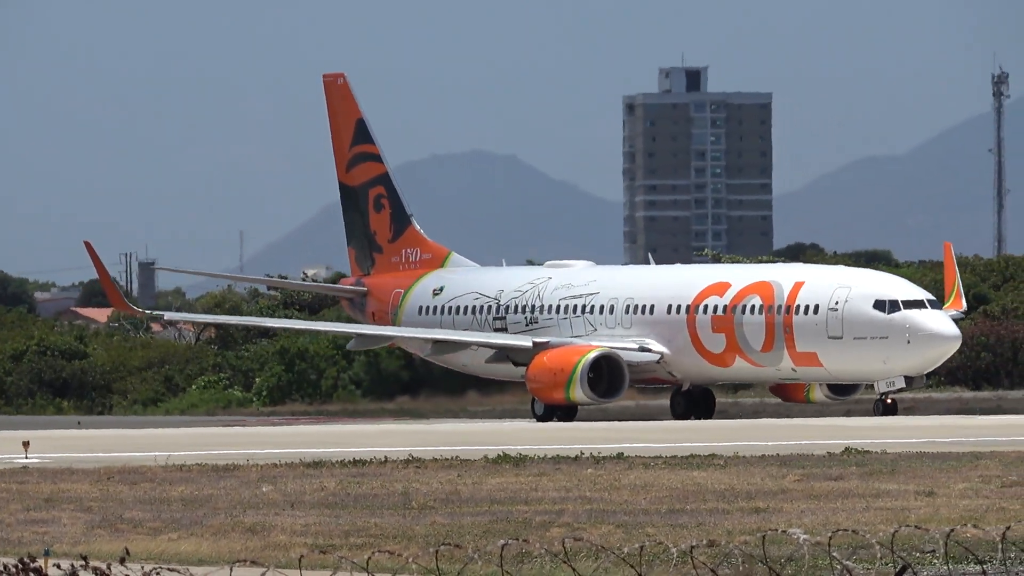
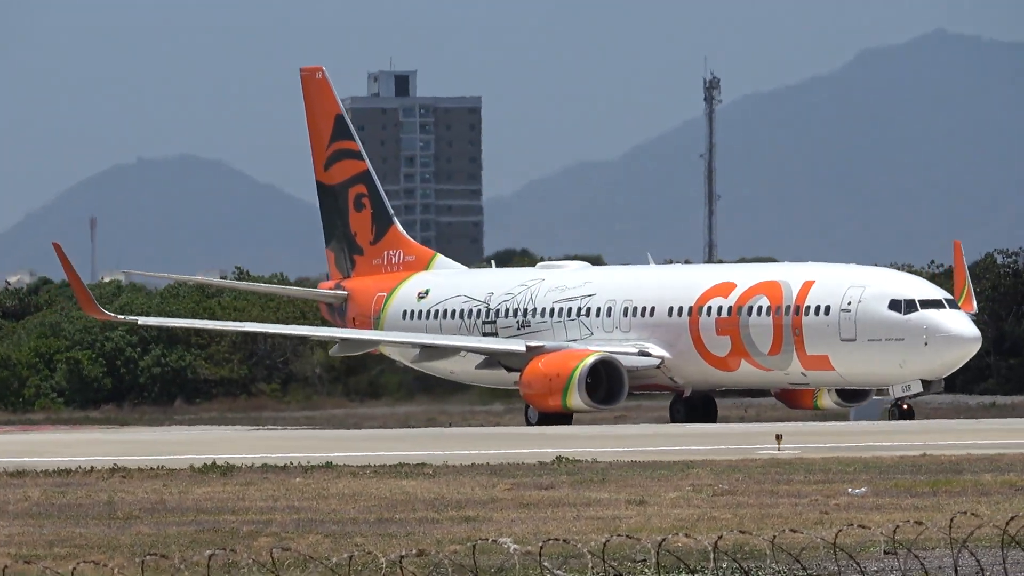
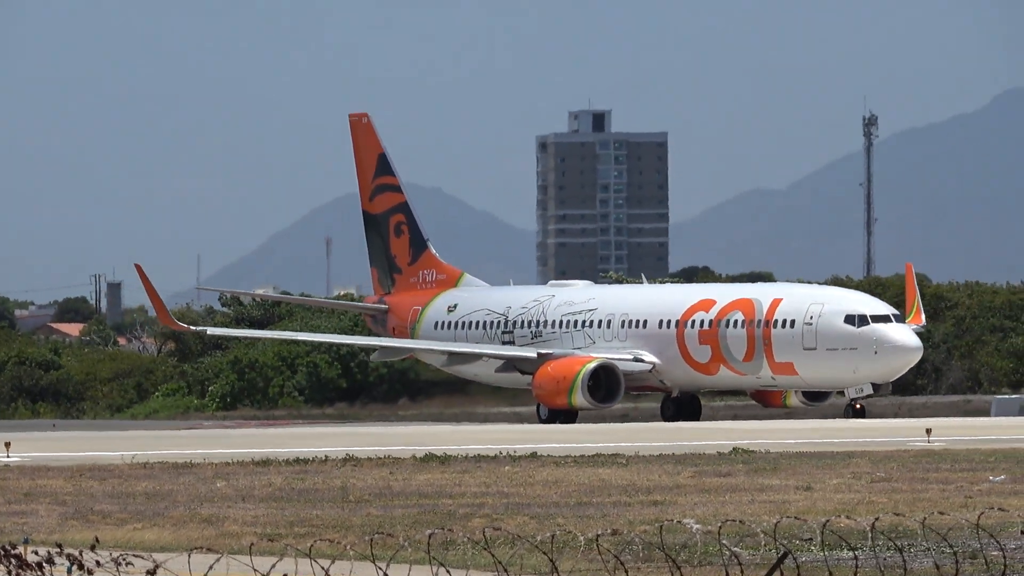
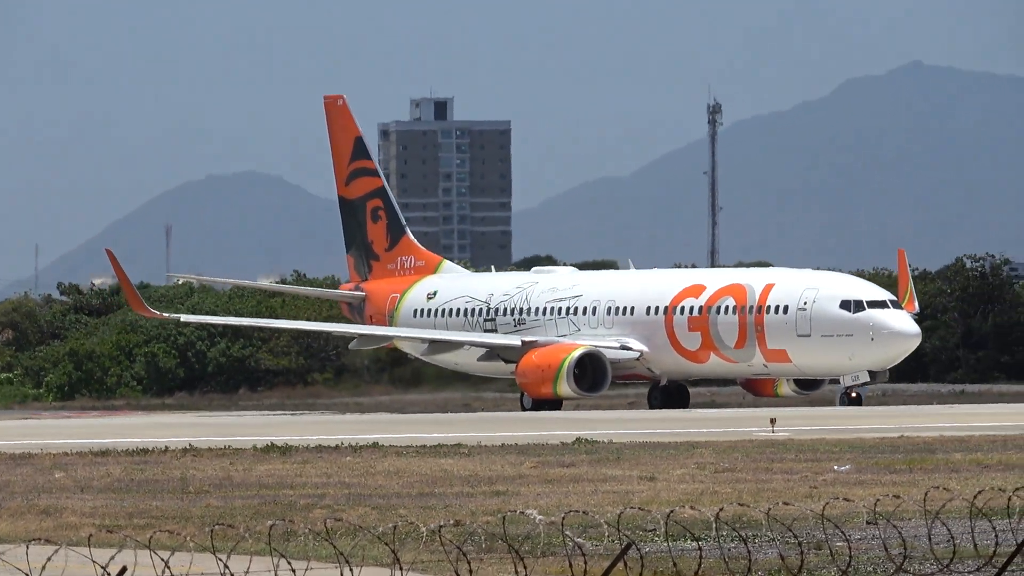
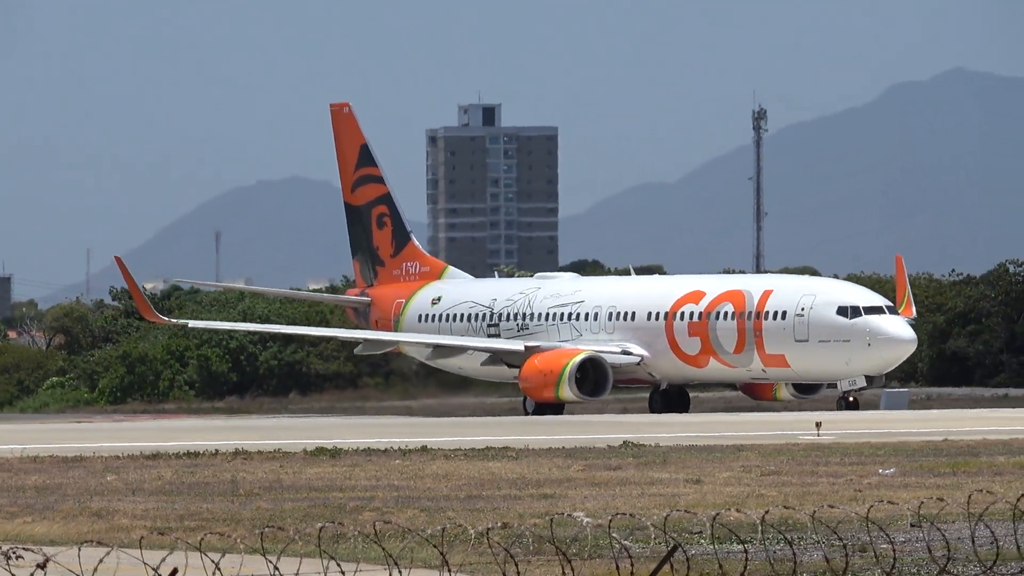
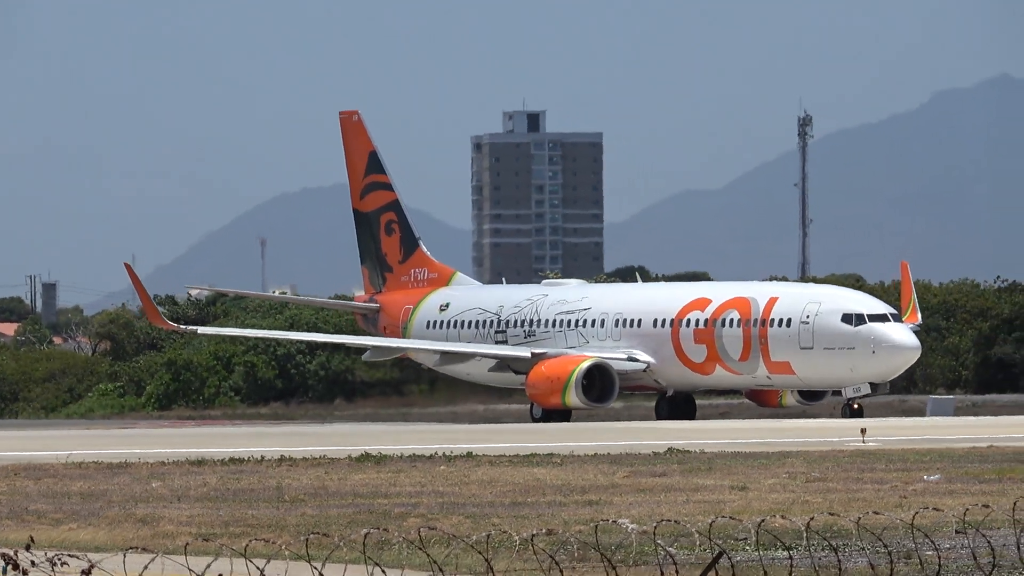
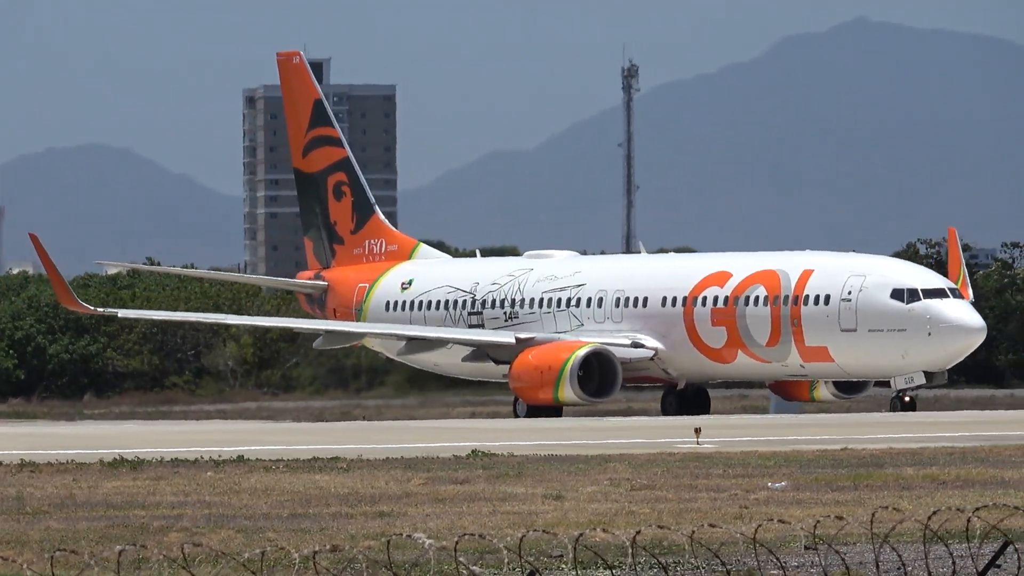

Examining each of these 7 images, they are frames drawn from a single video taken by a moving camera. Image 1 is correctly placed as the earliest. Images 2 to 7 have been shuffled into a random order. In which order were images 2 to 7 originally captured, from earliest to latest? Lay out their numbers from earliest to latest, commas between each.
3, 6, 5, 4, 2, 7
